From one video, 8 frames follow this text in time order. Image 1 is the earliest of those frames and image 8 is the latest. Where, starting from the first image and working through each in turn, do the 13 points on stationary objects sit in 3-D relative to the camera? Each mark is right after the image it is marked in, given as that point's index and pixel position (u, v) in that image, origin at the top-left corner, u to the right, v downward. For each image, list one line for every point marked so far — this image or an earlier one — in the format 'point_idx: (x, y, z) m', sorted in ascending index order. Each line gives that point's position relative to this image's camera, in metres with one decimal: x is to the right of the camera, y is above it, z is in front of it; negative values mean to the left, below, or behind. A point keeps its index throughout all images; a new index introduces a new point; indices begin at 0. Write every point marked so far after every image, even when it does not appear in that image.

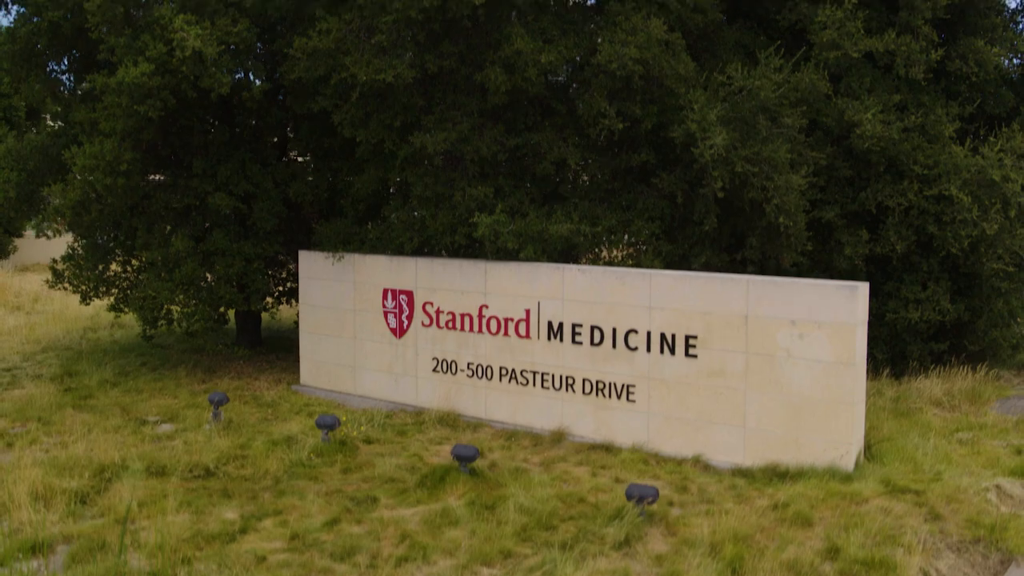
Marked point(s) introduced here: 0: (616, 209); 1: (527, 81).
0: (+1.2, +0.9, +9.4) m
1: (+0.2, +2.1, +8.8) m
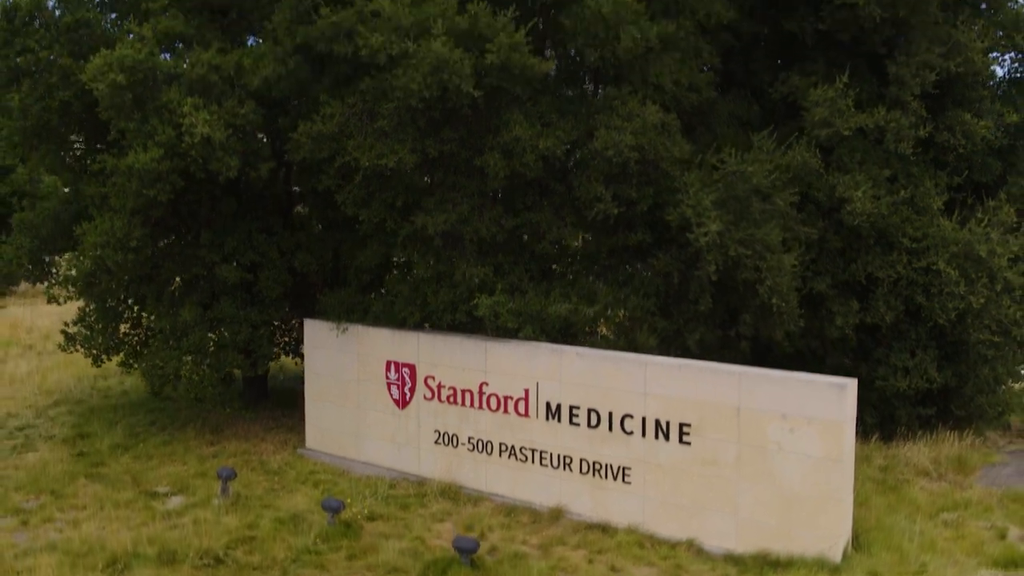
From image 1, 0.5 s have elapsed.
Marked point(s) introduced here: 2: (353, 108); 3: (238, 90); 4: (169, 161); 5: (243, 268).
0: (+1.1, 0.0, +9.7) m
1: (+0.1, +1.3, +9.1) m
2: (-1.7, +2.0, +9.3) m
3: (-3.1, +2.2, +9.7) m
4: (-3.7, +1.4, +9.3) m
5: (-3.3, +0.3, +10.6) m
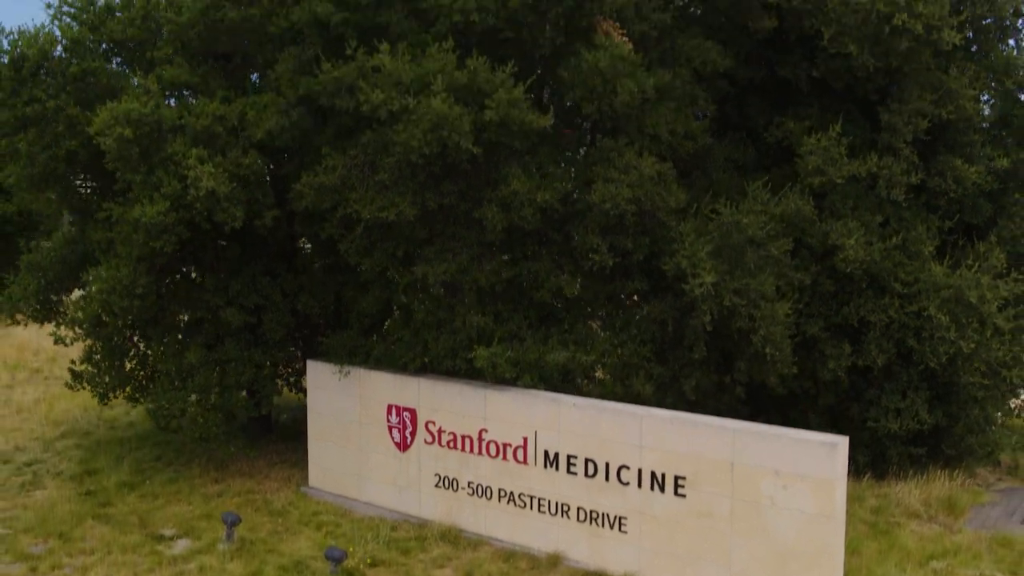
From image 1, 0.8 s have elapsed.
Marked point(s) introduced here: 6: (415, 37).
0: (+1.1, -0.5, +9.9) m
1: (+0.1, +0.7, +9.3) m
2: (-1.7, +1.4, +9.5) m
3: (-3.1, +1.7, +9.8) m
4: (-3.7, +0.8, +9.5) m
5: (-3.3, -0.3, +10.8) m
6: (-1.1, +2.8, +9.5) m
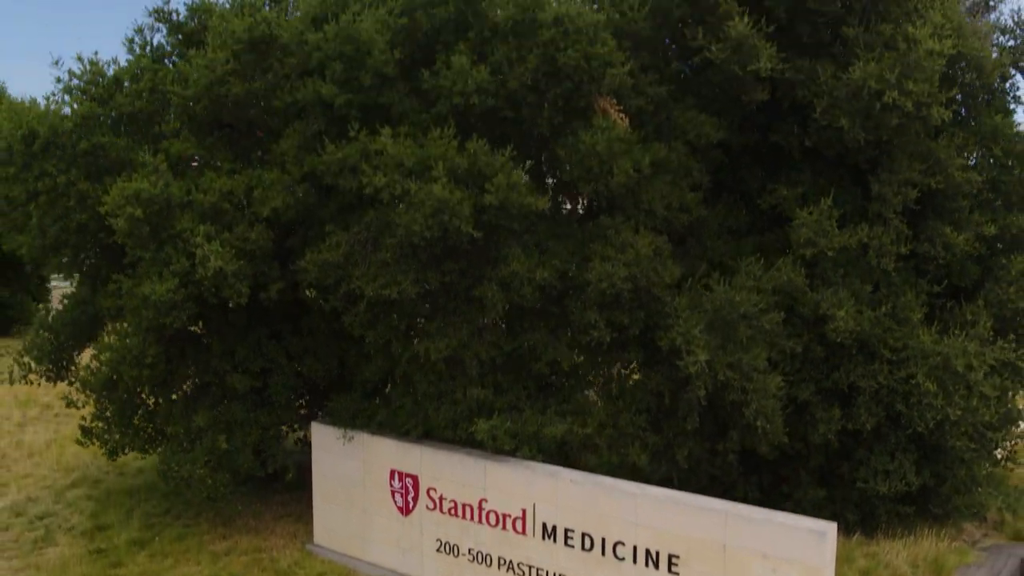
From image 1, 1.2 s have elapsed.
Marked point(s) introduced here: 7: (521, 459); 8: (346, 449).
0: (+1.1, -1.3, +10.2) m
1: (+0.1, -0.1, +9.5) m
2: (-1.8, +0.6, +9.7) m
3: (-3.1, +0.9, +10.1) m
4: (-3.7, 0.0, +9.8) m
5: (-3.3, -1.1, +11.0) m
6: (-1.1, +2.0, +9.8) m
7: (+0.1, -1.9, +9.5) m
8: (-2.1, -2.0, +10.8) m
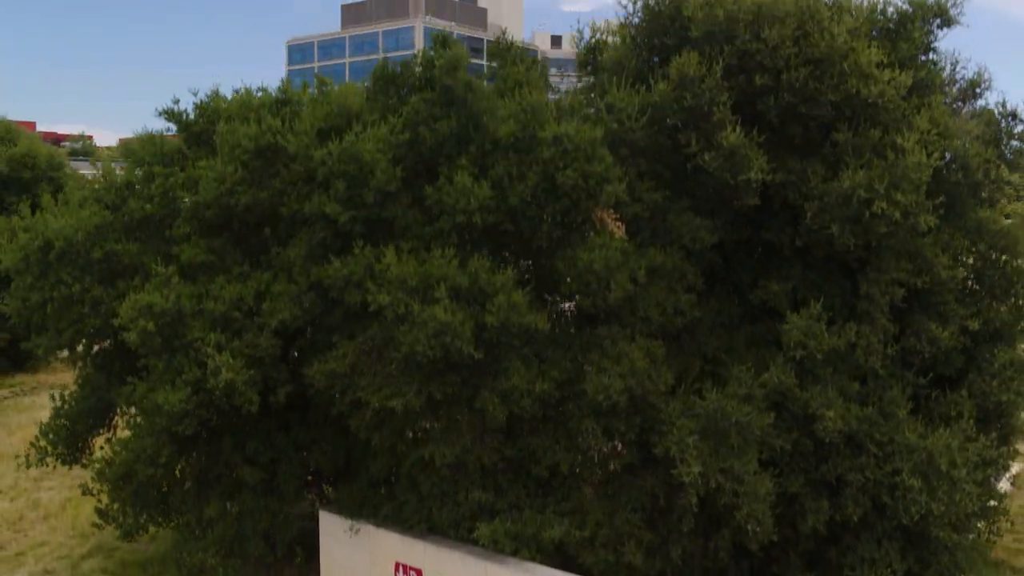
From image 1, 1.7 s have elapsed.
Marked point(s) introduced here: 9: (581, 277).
0: (+1.1, -2.6, +10.6) m
1: (+0.1, -1.4, +9.9) m
2: (-1.8, -0.7, +10.1) m
3: (-3.1, -0.4, +10.5) m
4: (-3.7, -1.3, +10.1) m
5: (-3.3, -2.4, +11.5) m
6: (-1.1, +0.7, +10.1) m
7: (+0.1, -3.2, +10.0) m
8: (-2.1, -3.3, +11.2) m
9: (+0.8, +0.1, +10.0) m
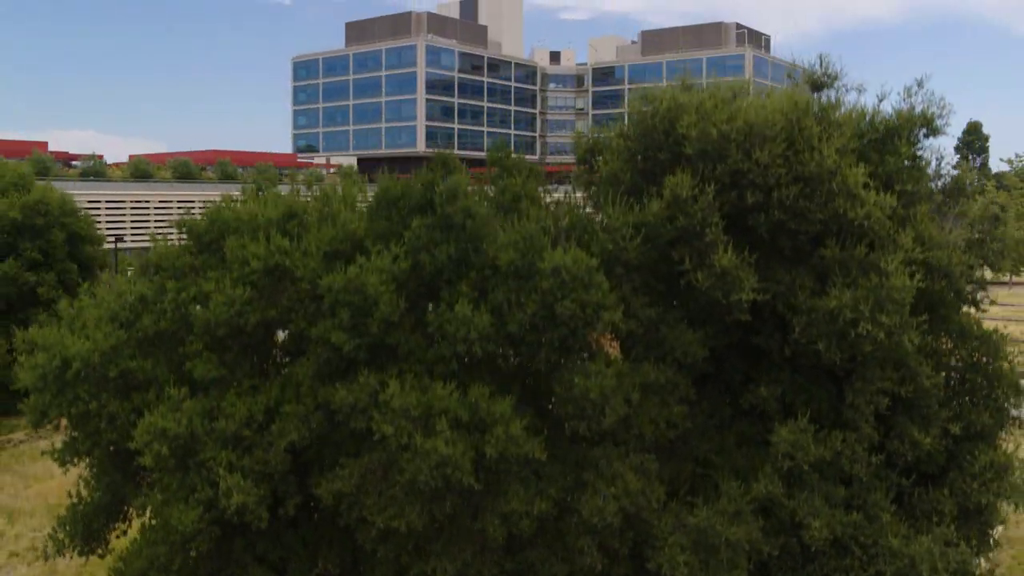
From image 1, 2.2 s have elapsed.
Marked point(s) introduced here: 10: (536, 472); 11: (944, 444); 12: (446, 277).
0: (+1.1, -4.1, +11.1) m
1: (+0.1, -2.9, +10.4) m
2: (-1.8, -2.2, +10.6) m
3: (-3.1, -1.9, +10.9) m
4: (-3.8, -2.8, +10.6) m
5: (-3.3, -3.9, +12.0) m
6: (-1.1, -0.8, +10.6) m
7: (+0.1, -4.7, +10.5) m
8: (-2.1, -4.8, +11.8) m
9: (+0.8, -1.4, +10.4) m
10: (+0.3, -2.3, +10.5) m
11: (+6.1, -2.2, +12.1) m
12: (-0.8, +0.2, +10.9) m
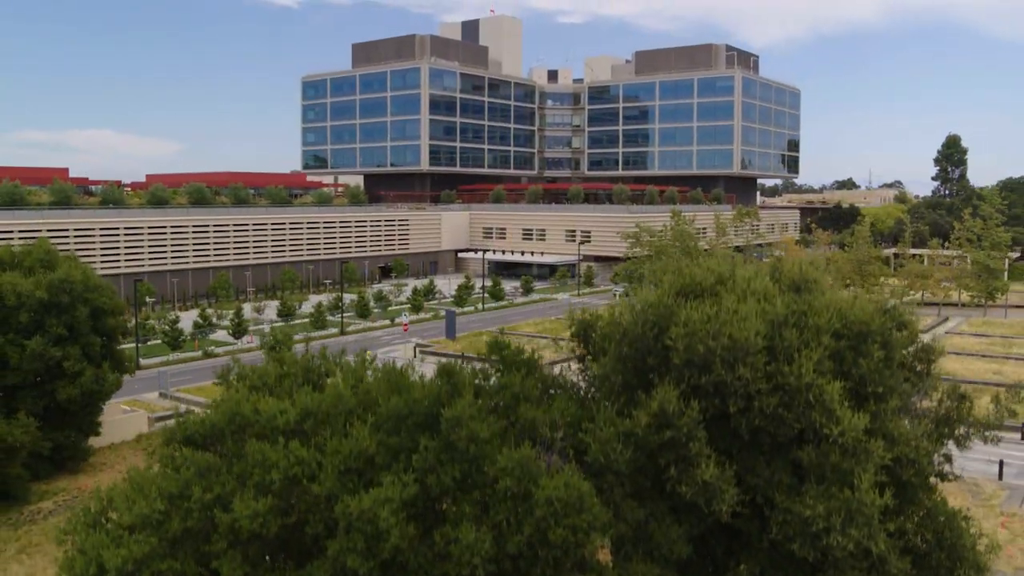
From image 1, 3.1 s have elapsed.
0: (+1.1, -7.1, +12.3) m
1: (+0.1, -5.9, +11.5) m
2: (-1.8, -5.2, +11.7) m
3: (-3.1, -4.9, +12.0) m
4: (-3.8, -5.8, +11.8) m
5: (-3.3, -6.8, +13.2) m
6: (-1.1, -3.8, +11.6) m
7: (+0.1, -7.7, +11.7) m
8: (-2.1, -7.7, +13.0) m
9: (+0.8, -4.4, +11.4) m
10: (+0.3, -5.3, +11.6) m
11: (+6.1, -5.1, +13.2) m
12: (-0.8, -2.8, +11.8) m
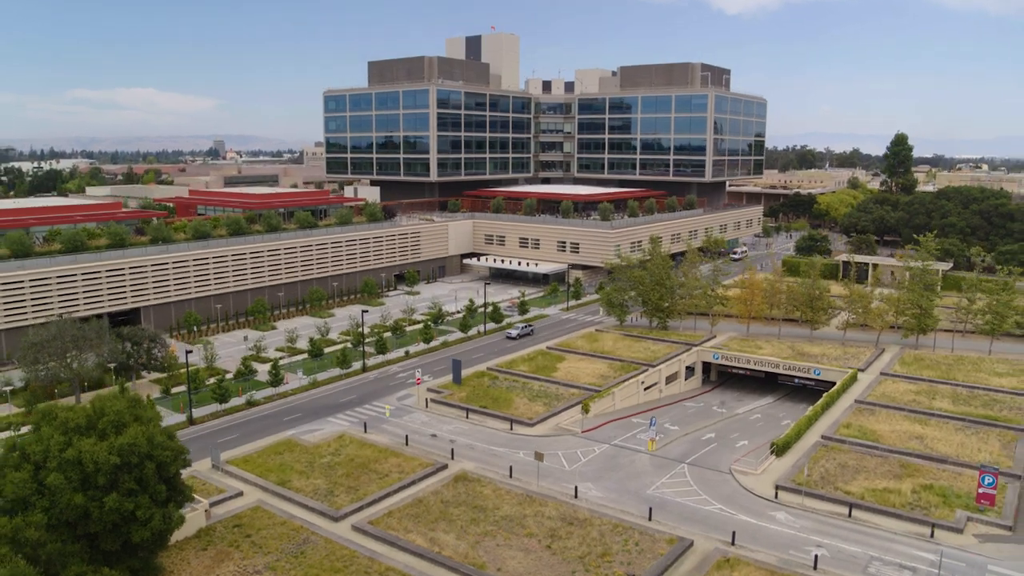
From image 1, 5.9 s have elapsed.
0: (+1.1, -16.2, +18.8) m
1: (+0.1, -15.2, +17.8) m
2: (-1.8, -14.6, +17.8) m
3: (-3.1, -14.2, +18.0) m
4: (-3.7, -15.1, +18.0) m
5: (-3.3, -15.7, +19.6) m
6: (-1.1, -13.2, +17.3) m
7: (+0.1, -16.9, +18.5) m
8: (-2.1, -16.6, +19.7) m
9: (+0.8, -13.8, +17.3) m
10: (+0.3, -14.6, +17.7) m
11: (+6.1, -14.0, +19.2) m
12: (-0.9, -12.2, +17.3) m
